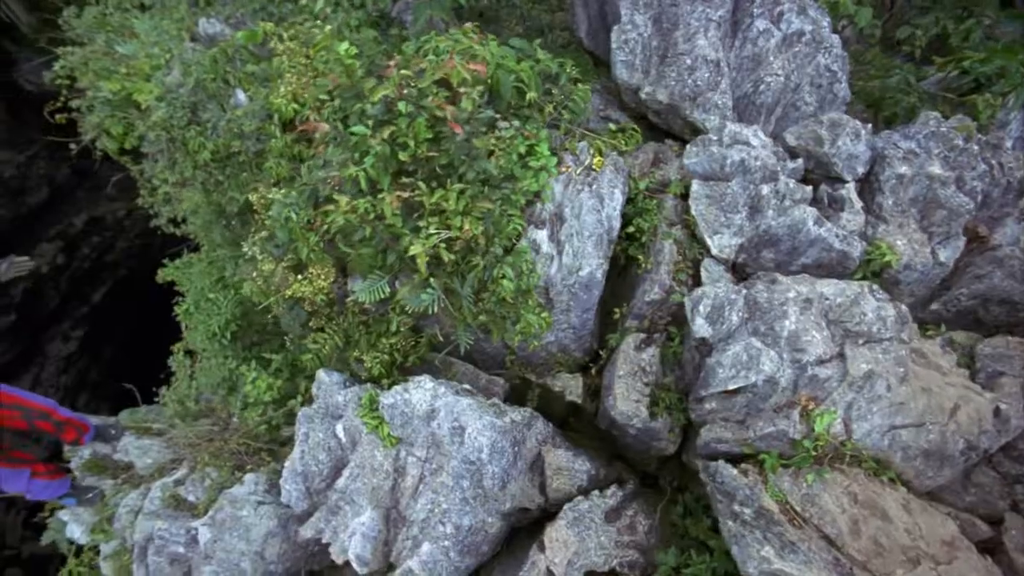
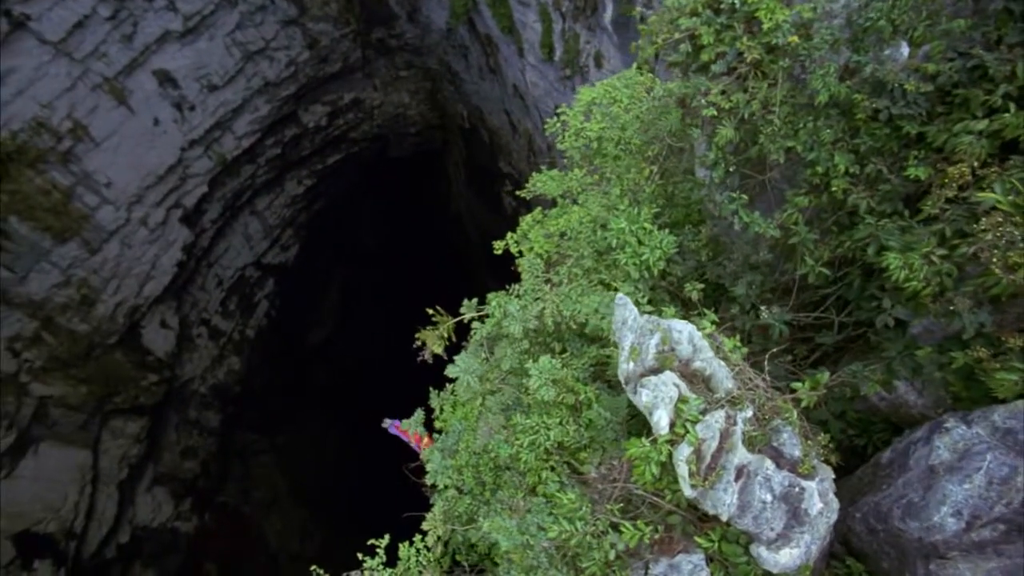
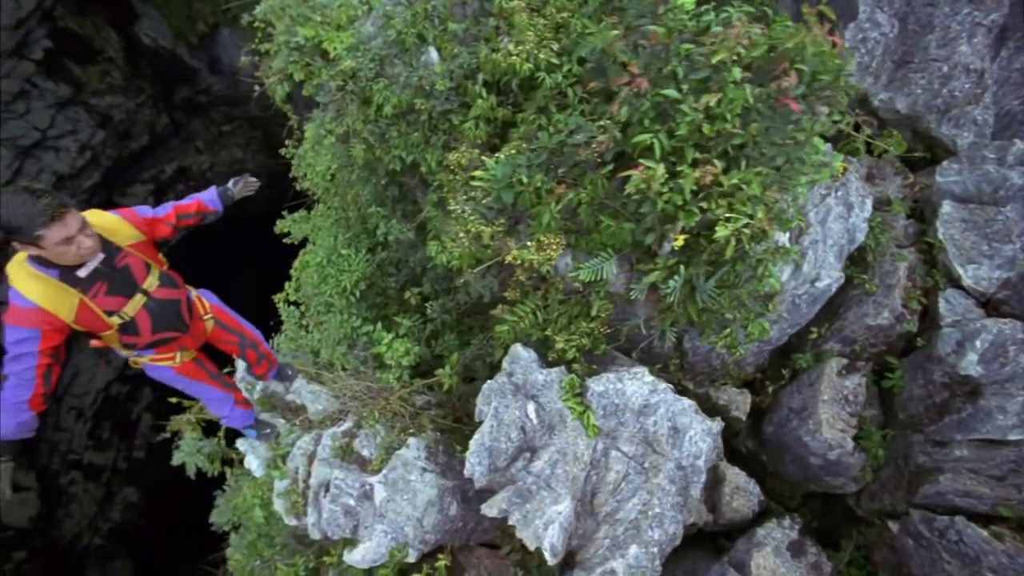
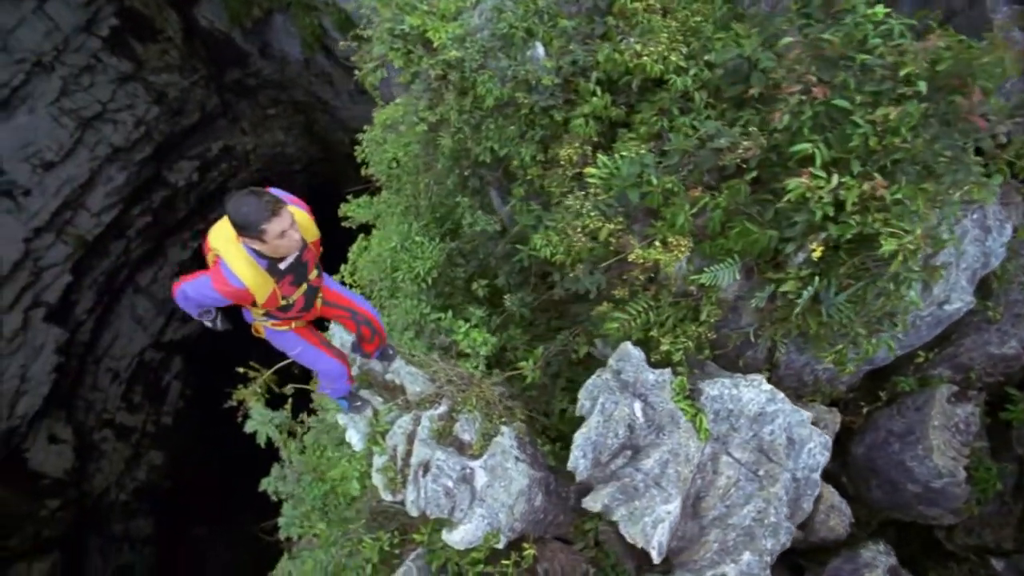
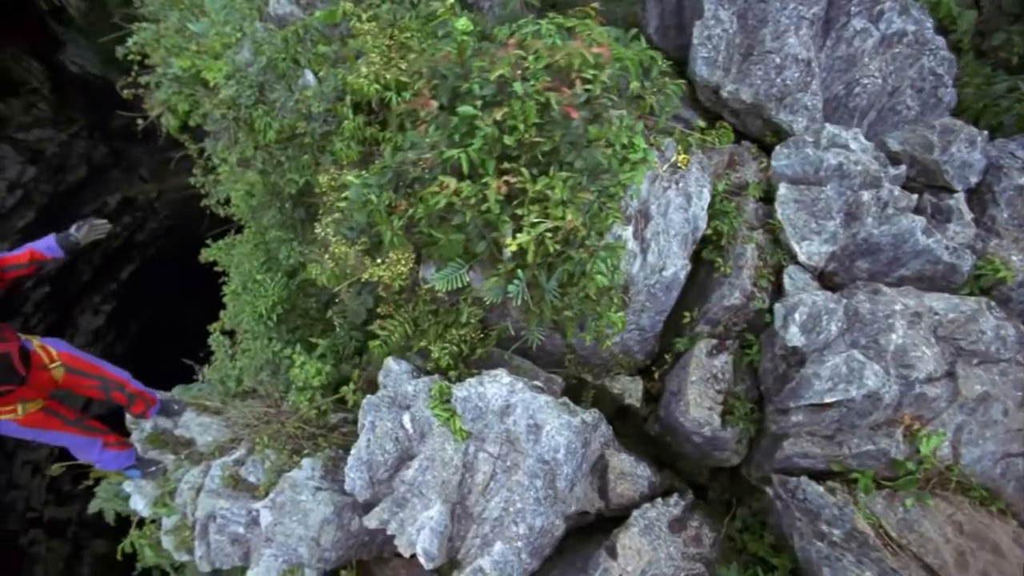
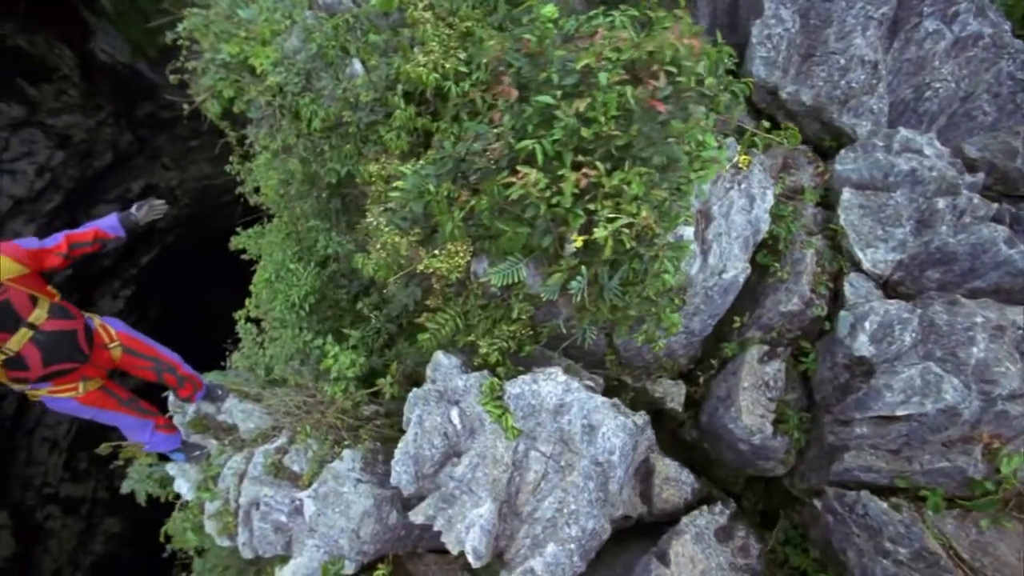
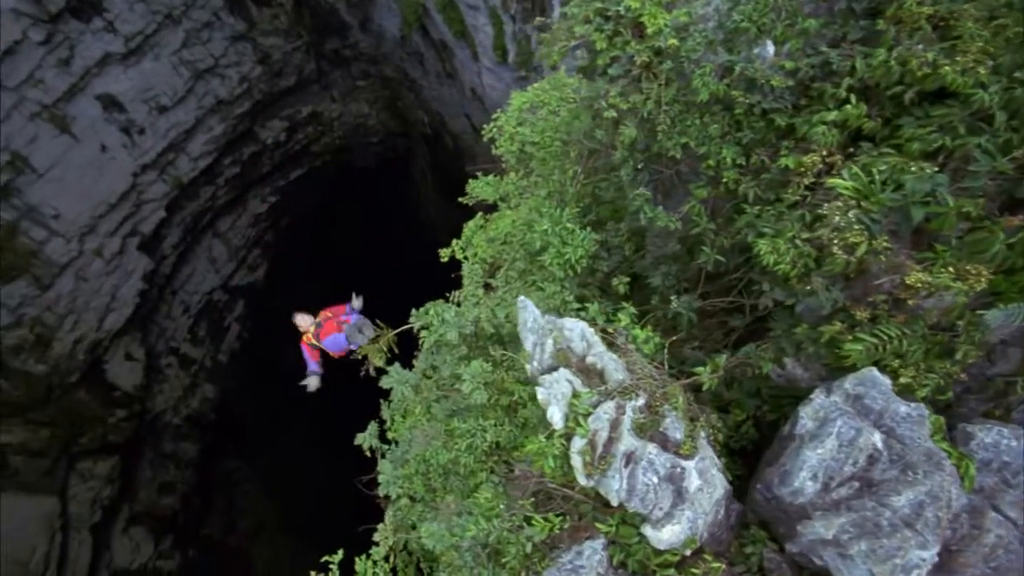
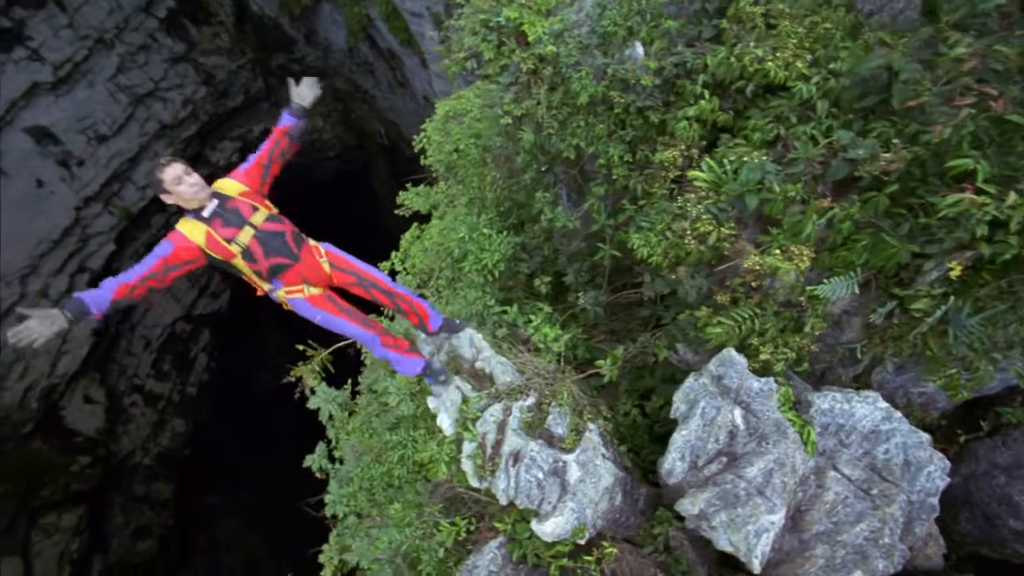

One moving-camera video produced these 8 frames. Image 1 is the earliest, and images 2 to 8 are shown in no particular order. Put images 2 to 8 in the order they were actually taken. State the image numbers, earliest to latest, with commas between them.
5, 6, 3, 4, 8, 7, 2
